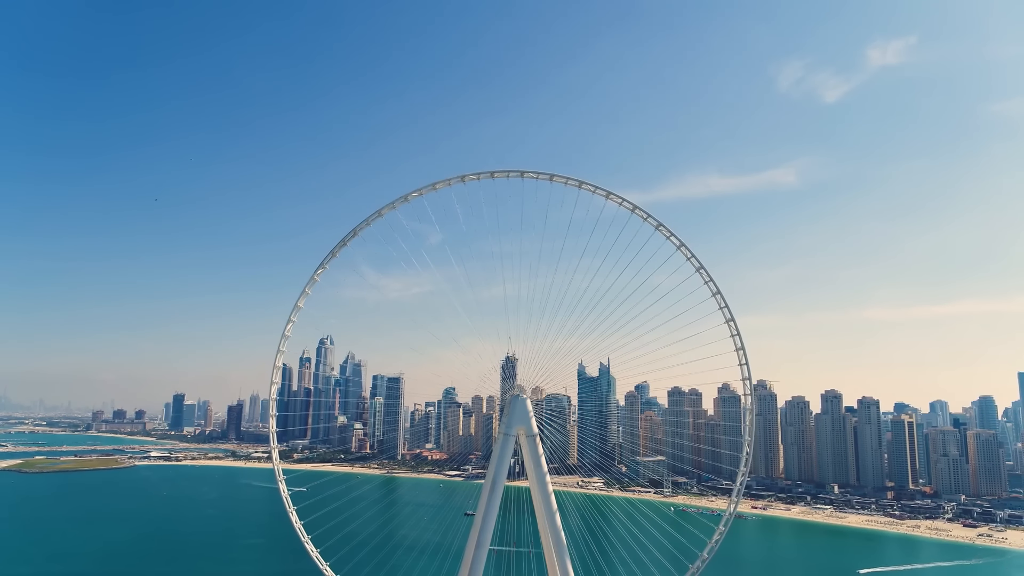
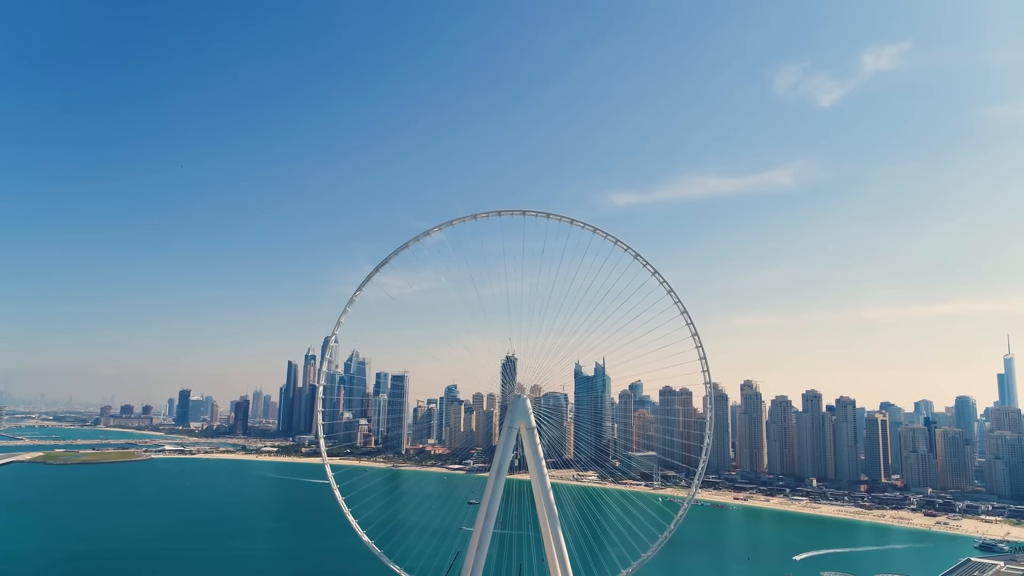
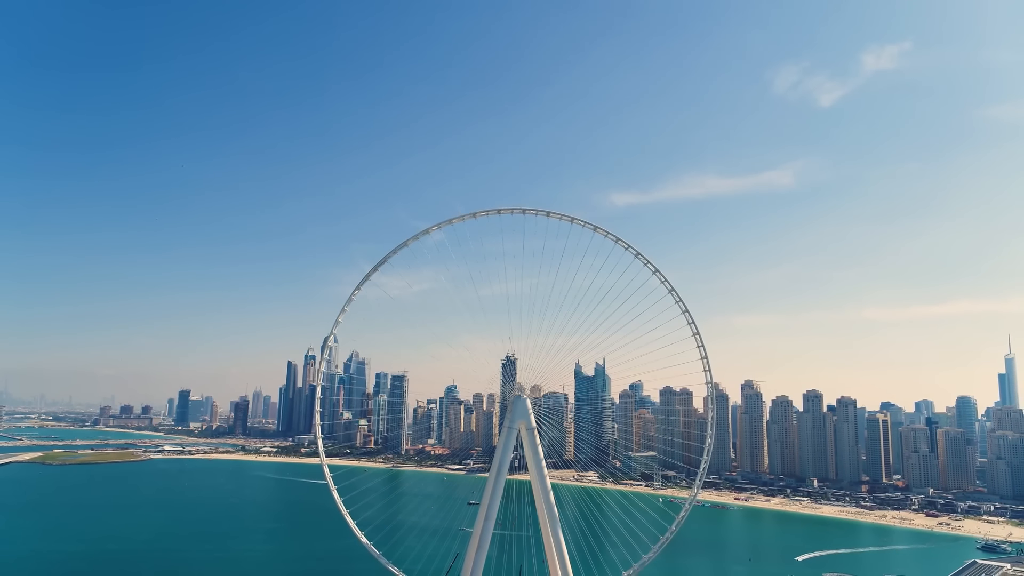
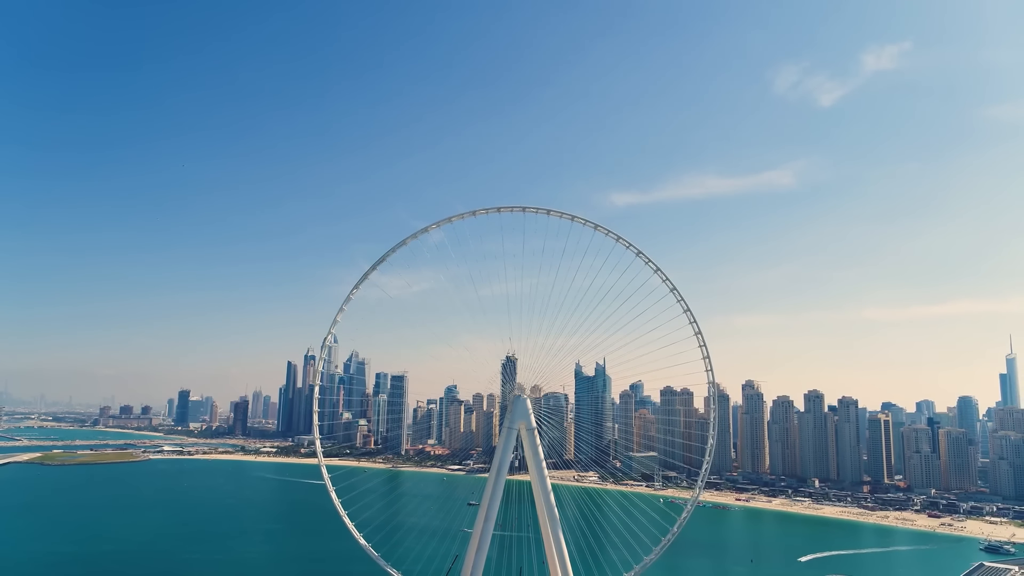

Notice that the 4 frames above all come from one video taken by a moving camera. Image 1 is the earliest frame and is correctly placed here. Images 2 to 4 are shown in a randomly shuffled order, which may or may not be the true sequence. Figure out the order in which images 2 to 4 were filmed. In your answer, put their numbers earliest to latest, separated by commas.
4, 3, 2
